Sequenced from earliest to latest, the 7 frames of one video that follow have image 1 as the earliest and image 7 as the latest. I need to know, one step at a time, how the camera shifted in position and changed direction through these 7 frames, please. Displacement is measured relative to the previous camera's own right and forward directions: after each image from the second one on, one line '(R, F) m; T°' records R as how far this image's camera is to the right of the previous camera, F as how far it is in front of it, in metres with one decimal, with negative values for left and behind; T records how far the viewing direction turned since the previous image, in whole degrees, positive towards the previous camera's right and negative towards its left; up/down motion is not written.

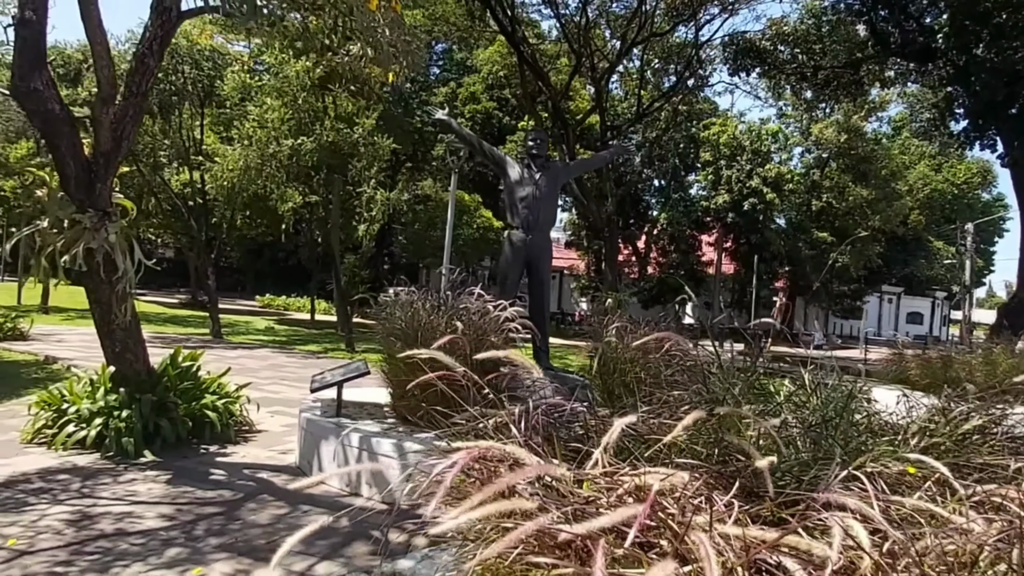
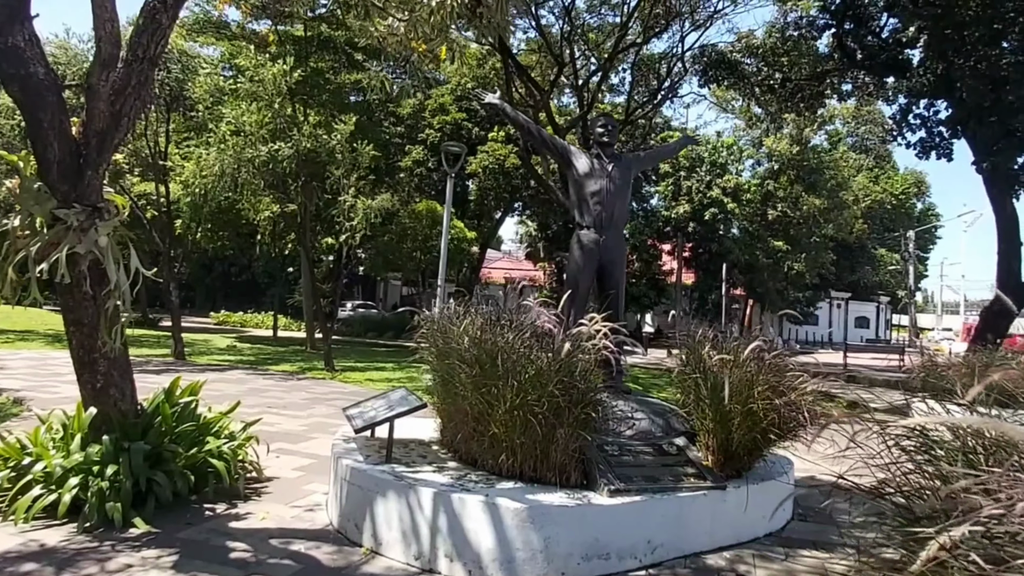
(-0.9, +0.9) m; +4°
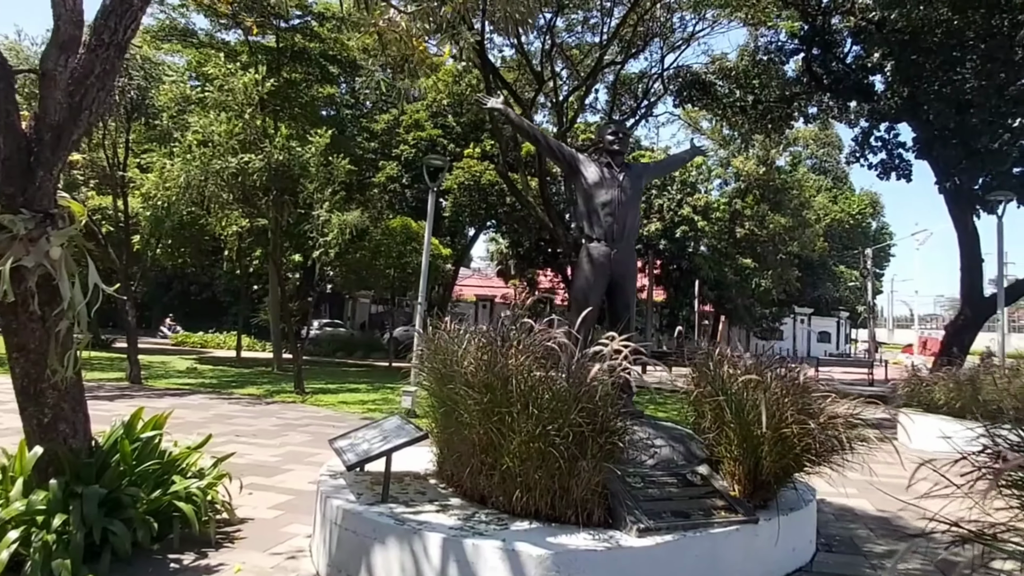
(-0.3, +0.3) m; +3°
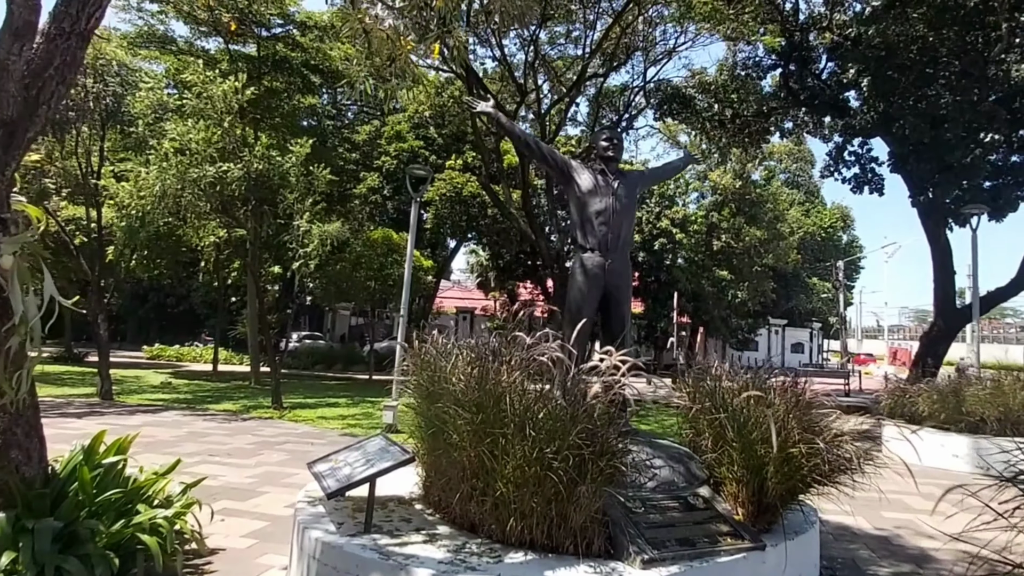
(-0.1, +0.2) m; +2°
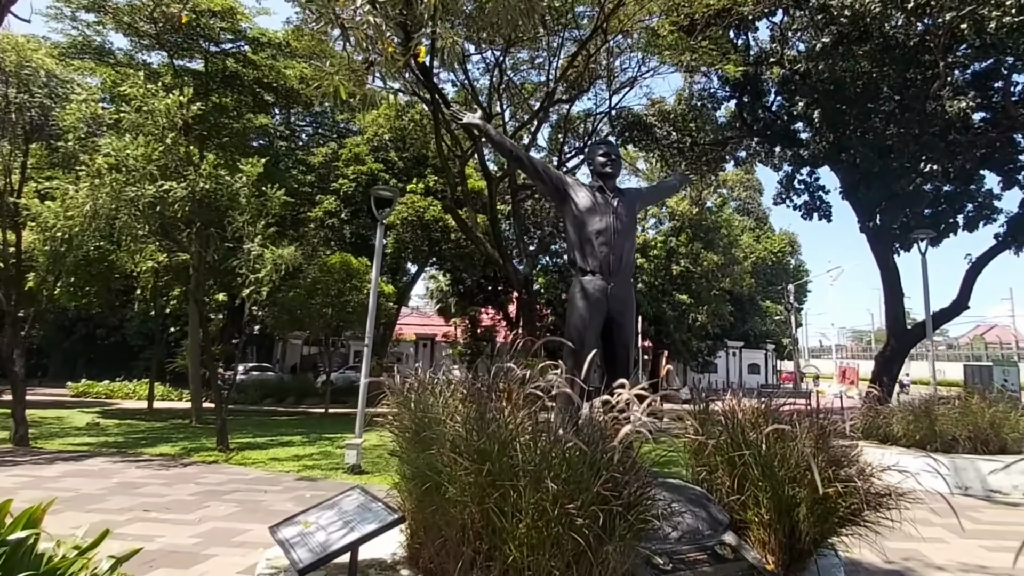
(-0.3, +0.4) m; +5°
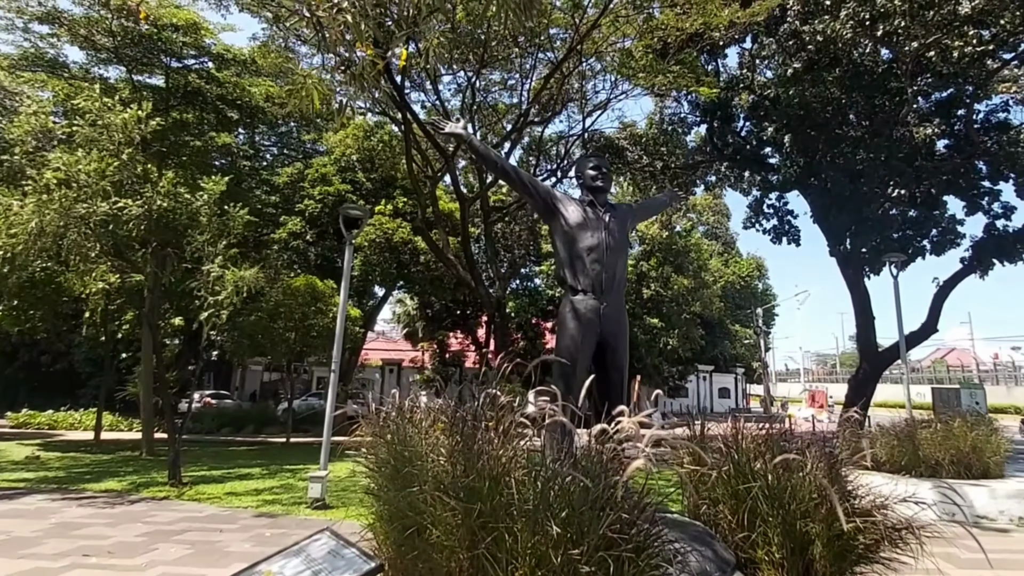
(-0.1, +0.2) m; +3°
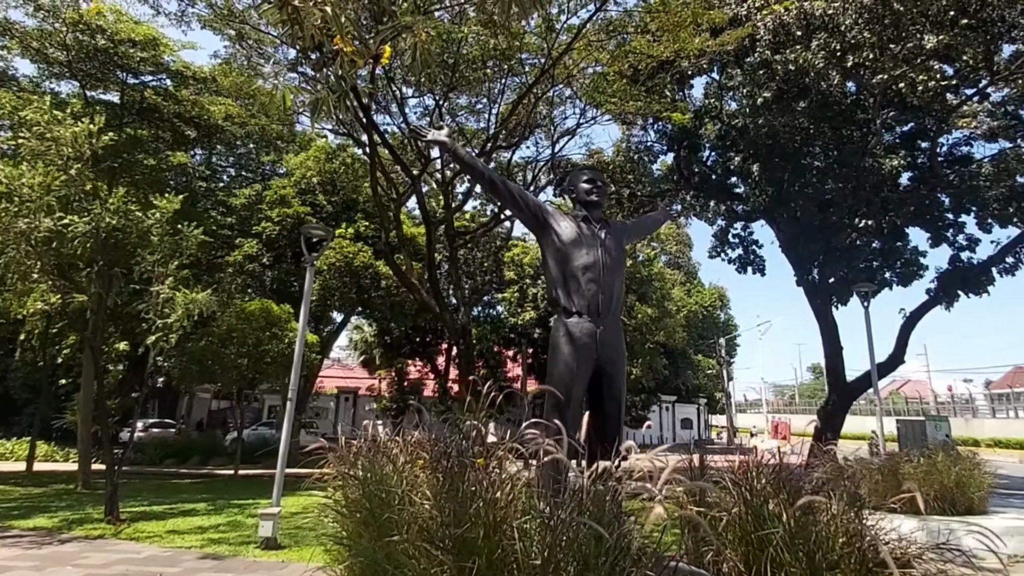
(-0.2, +0.3) m; +4°
